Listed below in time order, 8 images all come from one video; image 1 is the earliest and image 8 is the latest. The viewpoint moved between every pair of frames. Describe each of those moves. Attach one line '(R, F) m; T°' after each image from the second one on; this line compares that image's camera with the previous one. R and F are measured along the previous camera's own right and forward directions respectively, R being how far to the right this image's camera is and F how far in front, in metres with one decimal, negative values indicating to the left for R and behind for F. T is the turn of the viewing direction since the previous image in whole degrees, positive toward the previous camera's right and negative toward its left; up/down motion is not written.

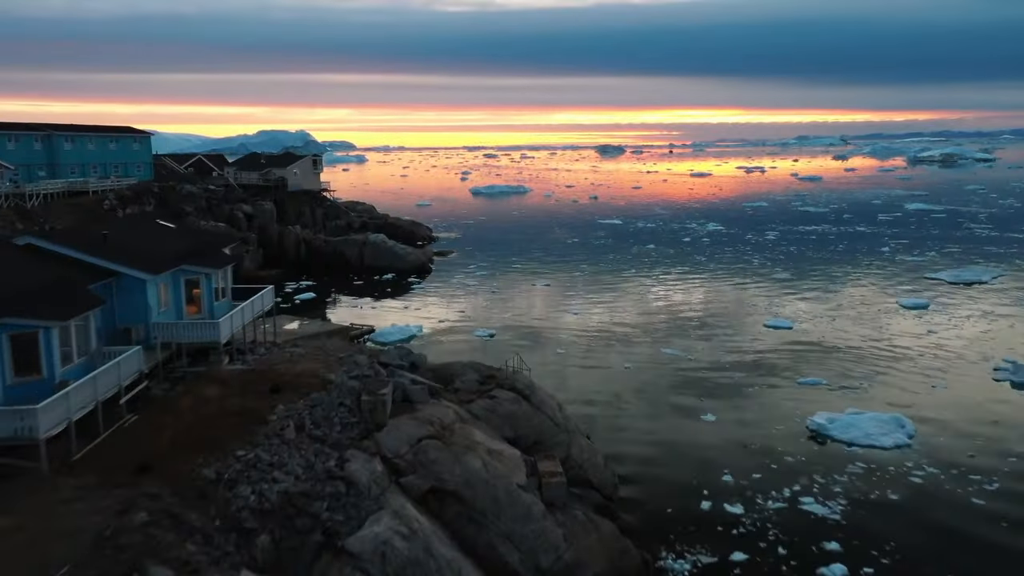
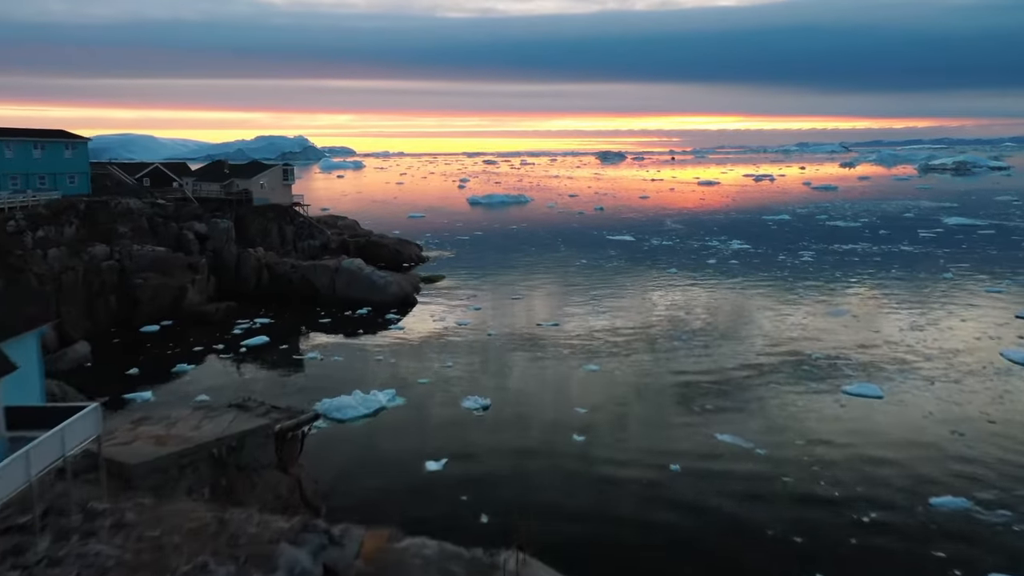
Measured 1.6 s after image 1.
(0.0, +6.2) m; 0°
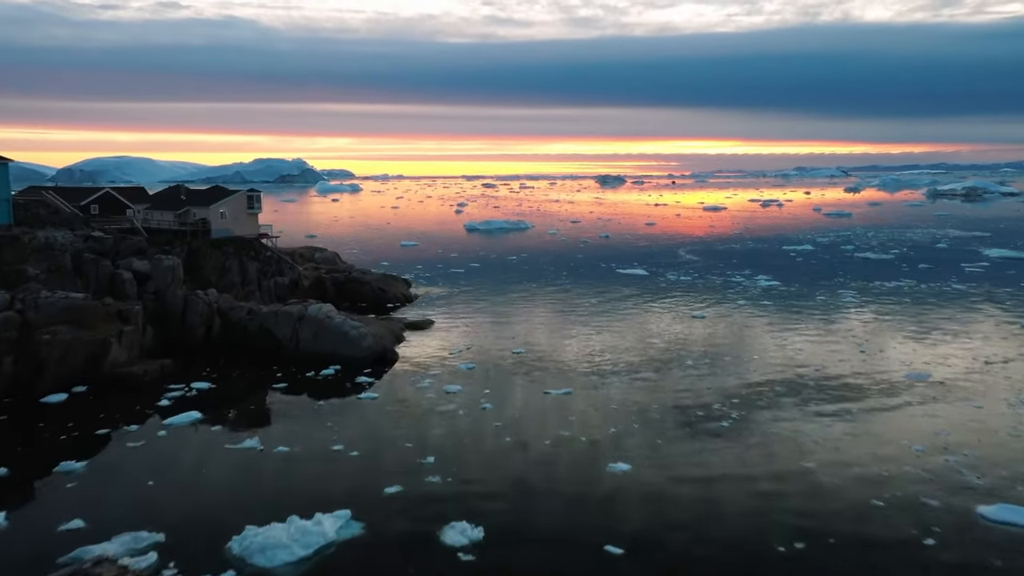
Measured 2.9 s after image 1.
(-0.1, +5.6) m; 0°
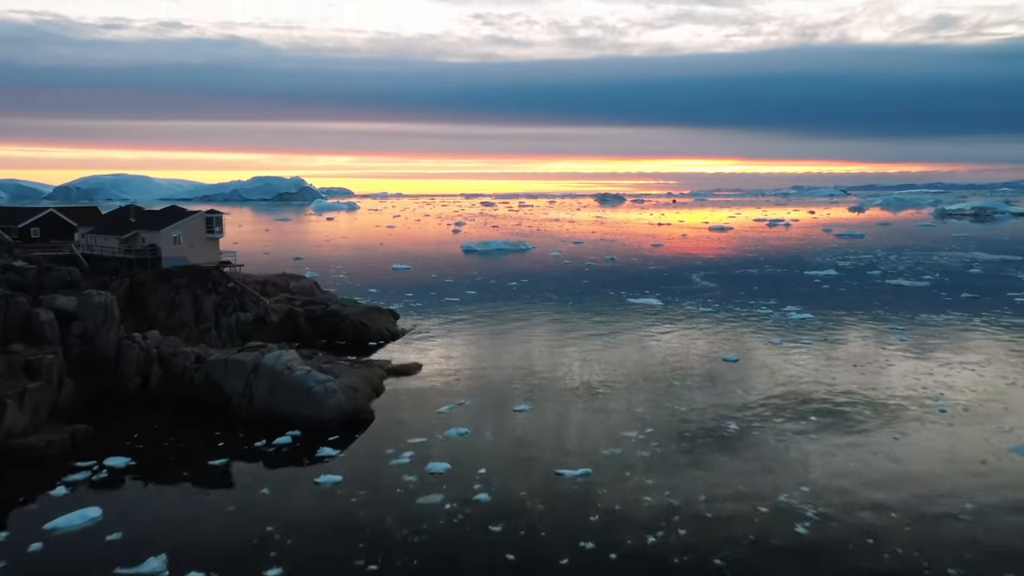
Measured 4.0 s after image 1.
(-0.1, +4.8) m; 0°
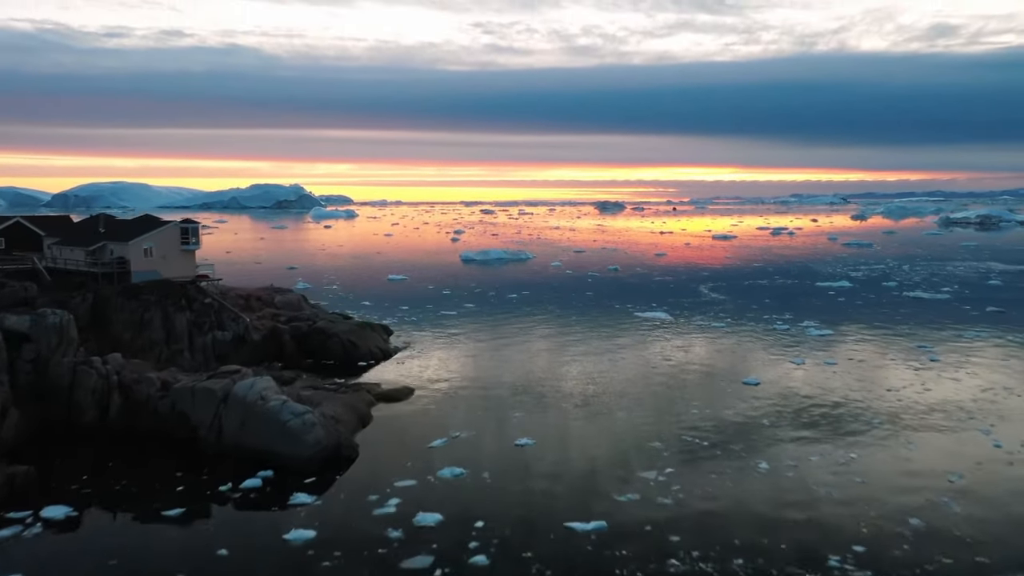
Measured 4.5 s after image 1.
(0.0, +2.4) m; 0°
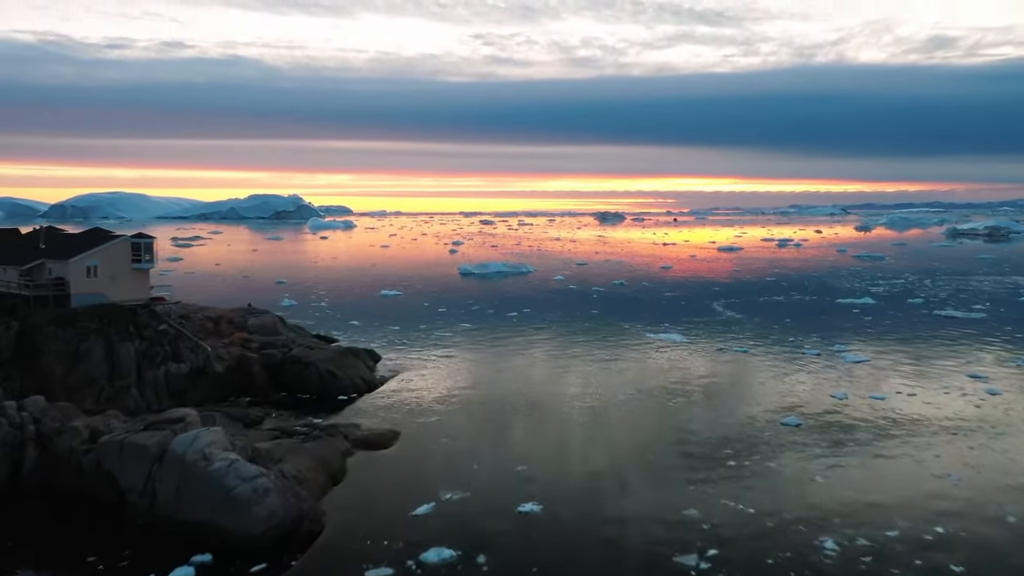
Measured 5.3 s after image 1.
(-0.1, +3.7) m; 0°
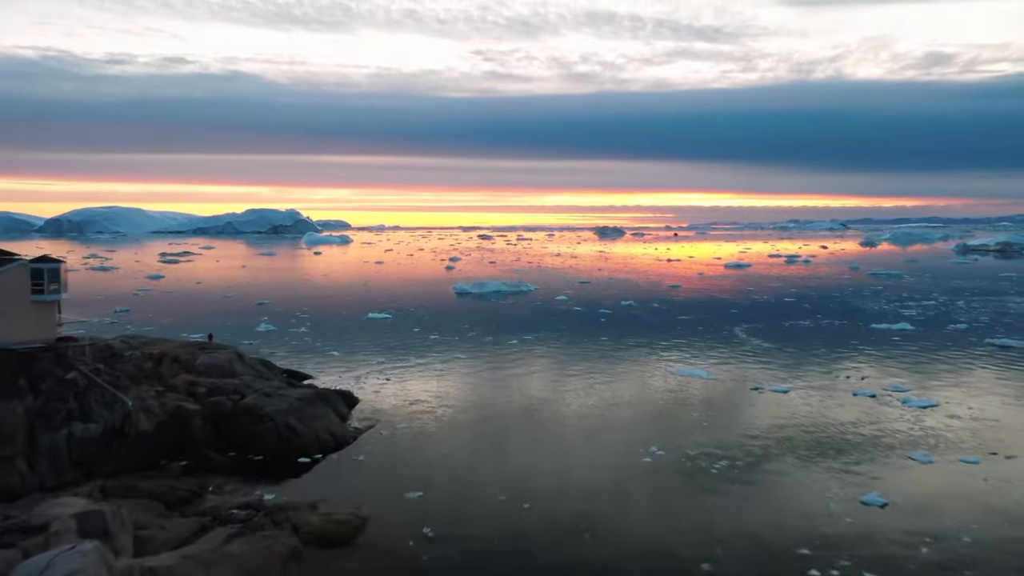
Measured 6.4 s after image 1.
(-0.1, +5.1) m; 0°
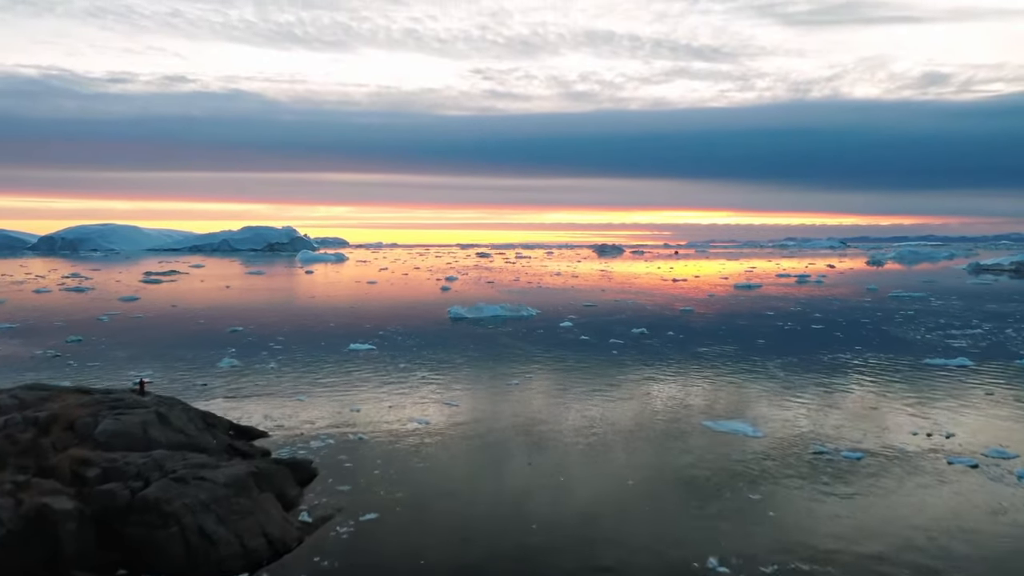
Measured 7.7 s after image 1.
(-0.1, +6.2) m; 0°
